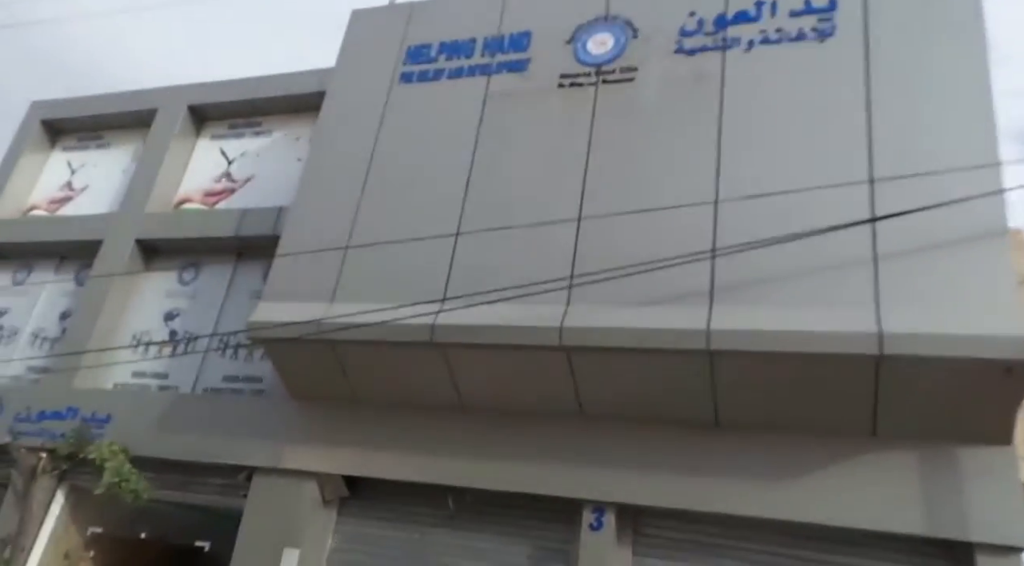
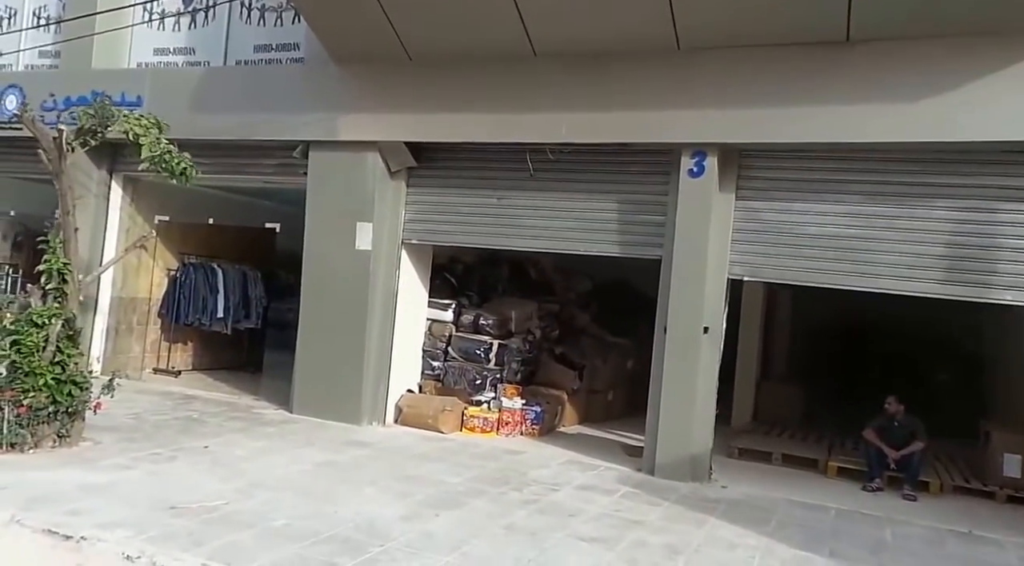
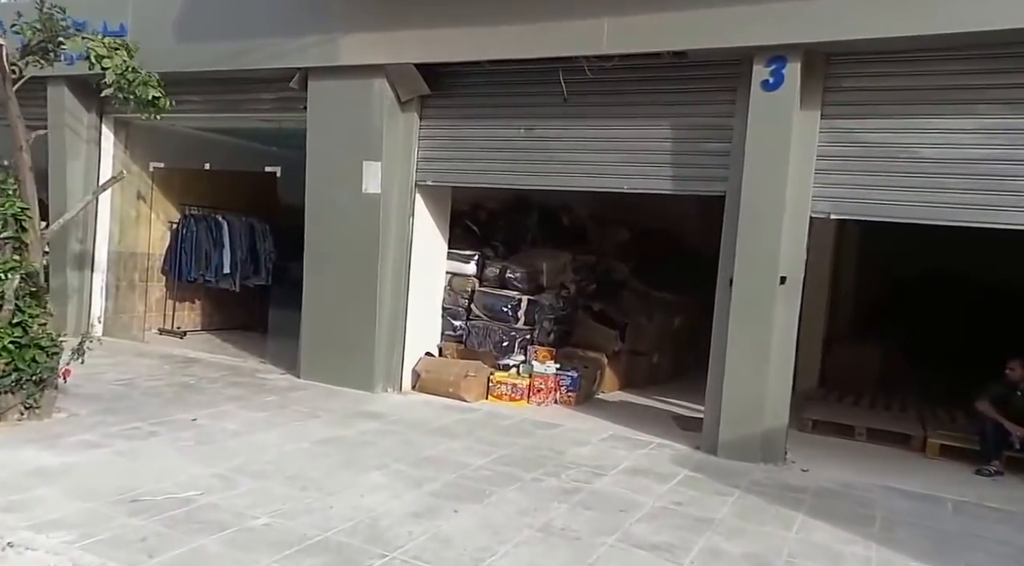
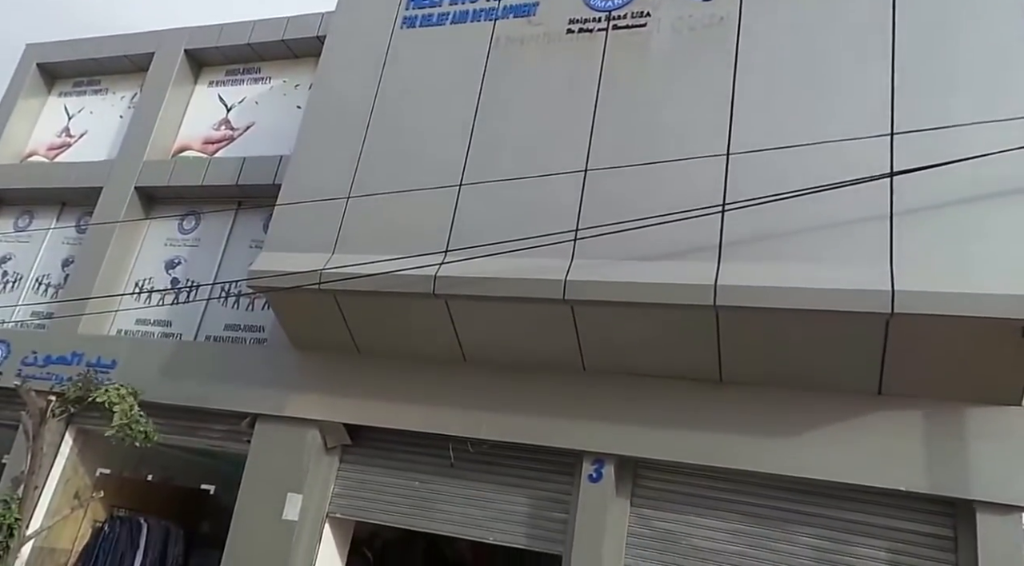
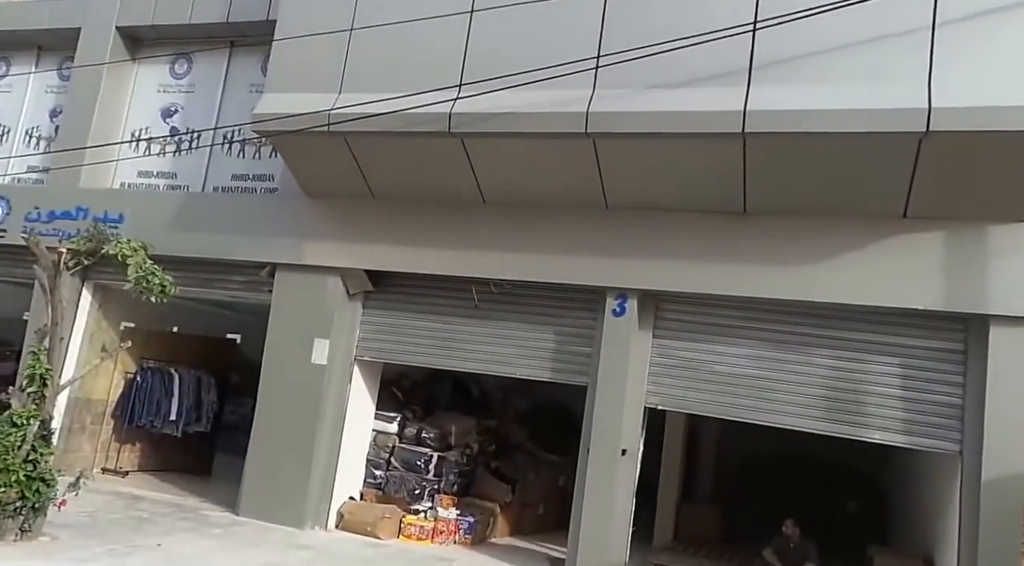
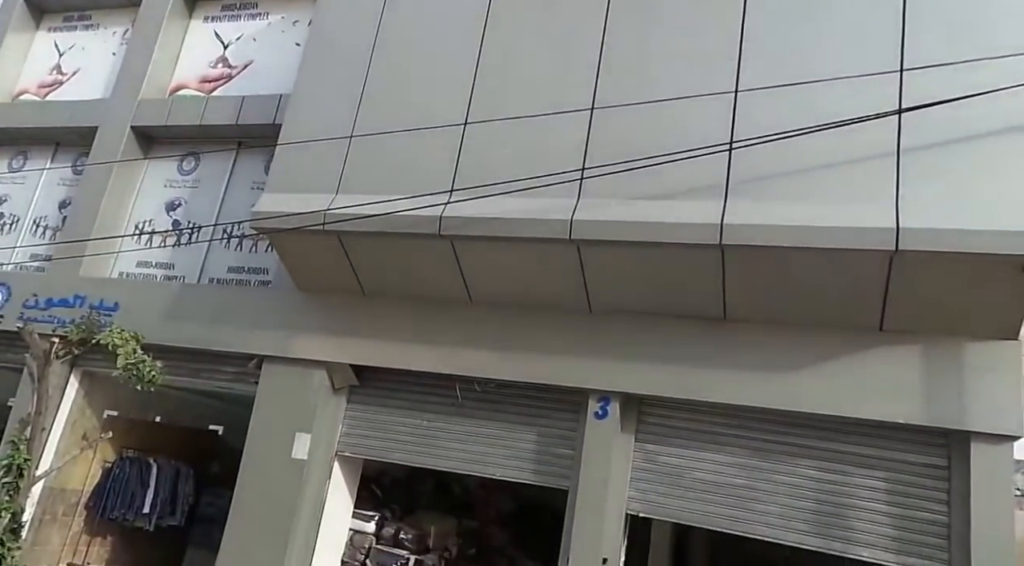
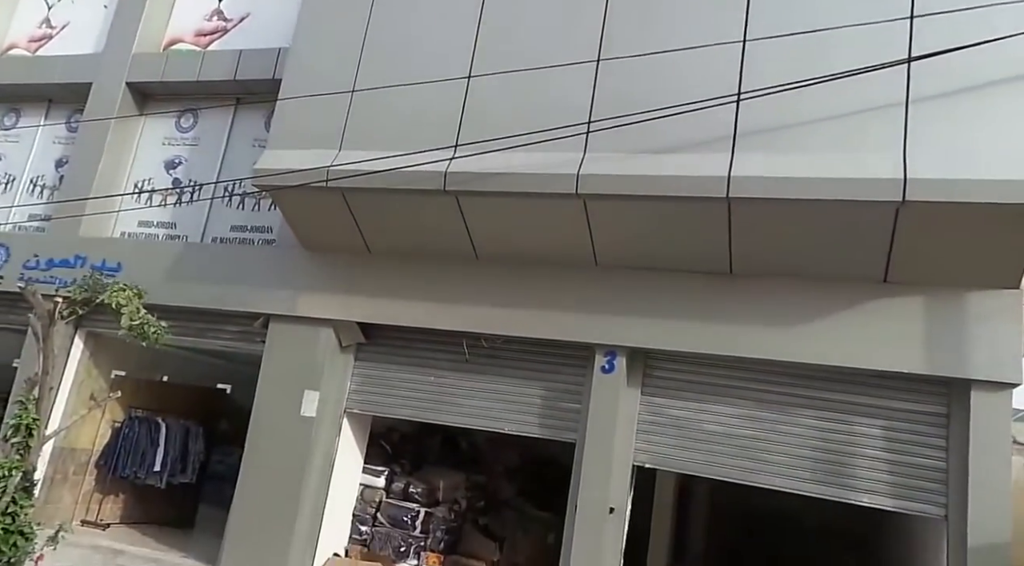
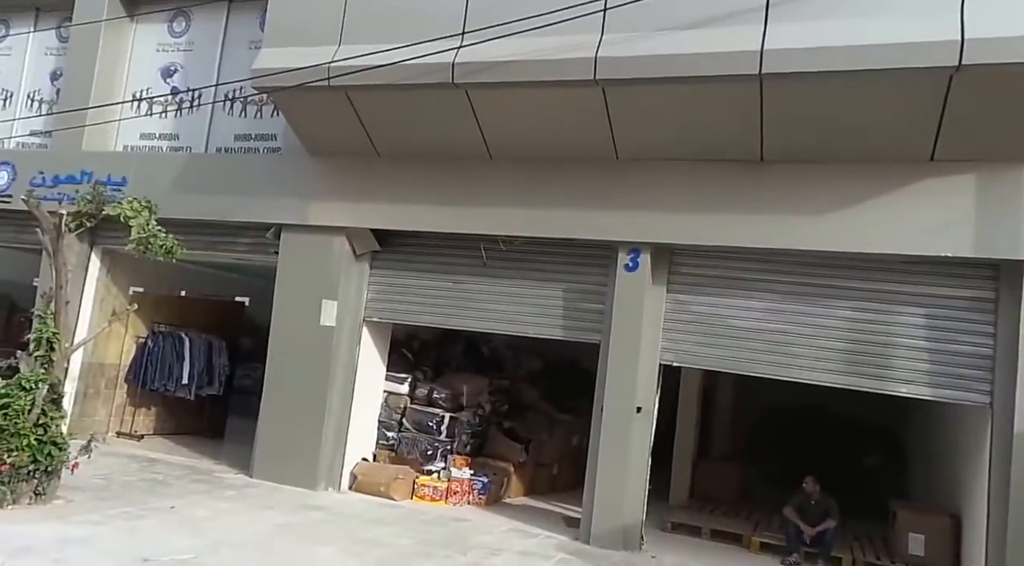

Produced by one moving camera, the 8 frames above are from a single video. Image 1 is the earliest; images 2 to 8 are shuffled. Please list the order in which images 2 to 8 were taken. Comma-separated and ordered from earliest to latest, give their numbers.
4, 6, 7, 5, 8, 2, 3
